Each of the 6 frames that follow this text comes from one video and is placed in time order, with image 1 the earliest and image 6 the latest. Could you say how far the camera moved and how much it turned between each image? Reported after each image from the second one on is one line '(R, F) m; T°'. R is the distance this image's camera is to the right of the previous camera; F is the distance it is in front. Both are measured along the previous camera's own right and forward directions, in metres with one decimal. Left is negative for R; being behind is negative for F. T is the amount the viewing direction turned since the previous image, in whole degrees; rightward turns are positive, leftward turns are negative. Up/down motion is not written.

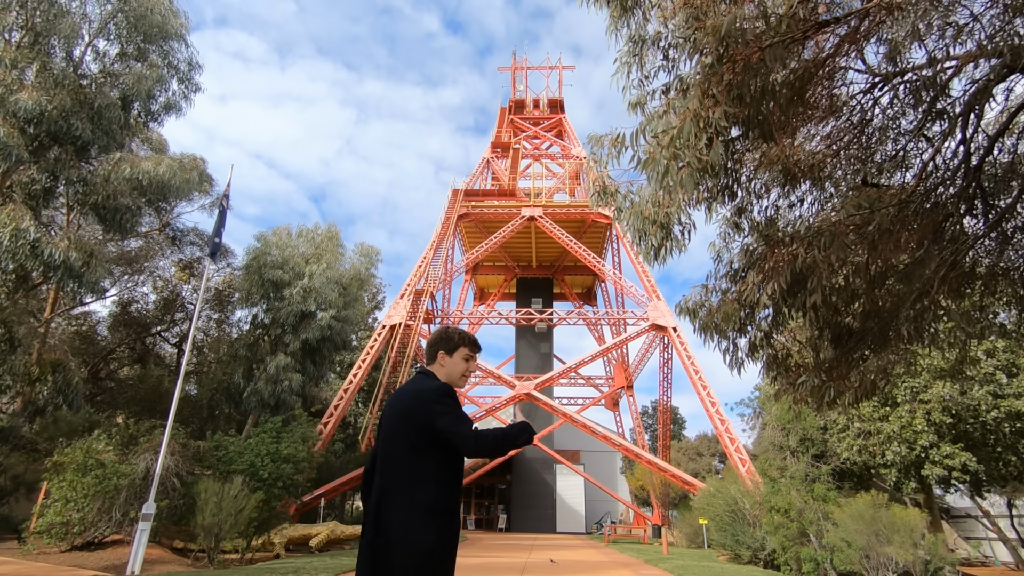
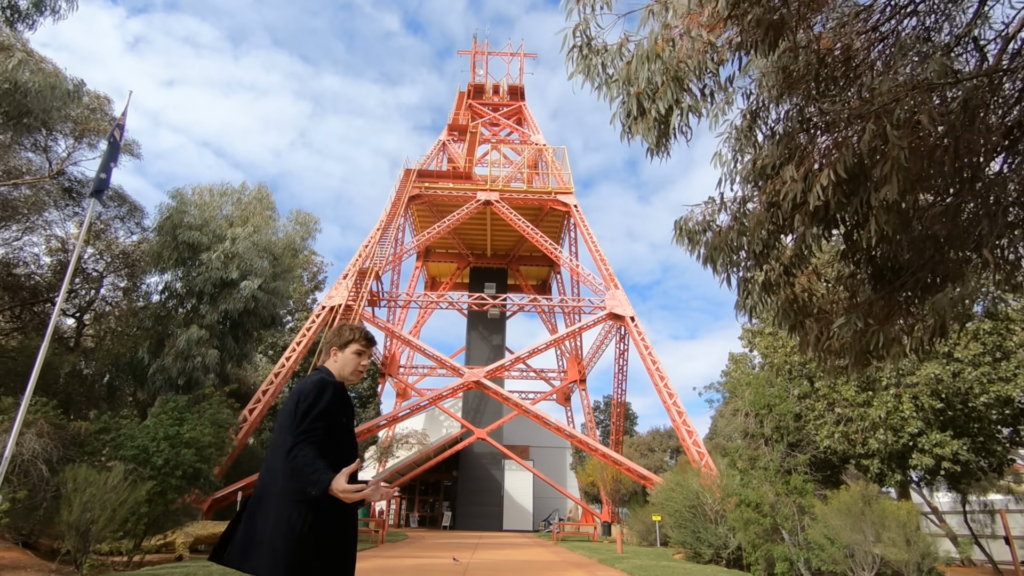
(+0.1, +1.6) m; +4°
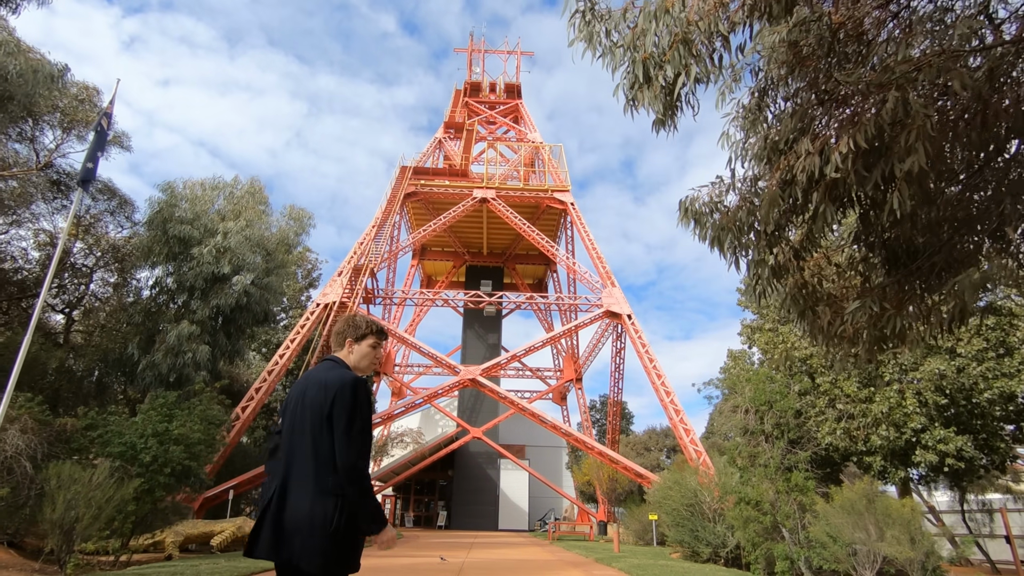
(0.0, +0.2) m; 0°
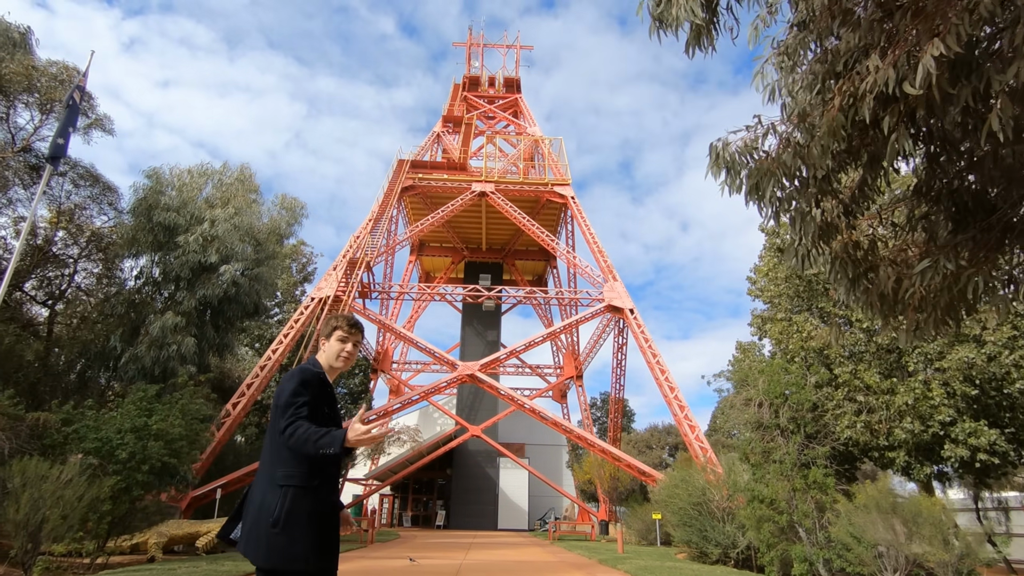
(0.0, +0.7) m; 0°
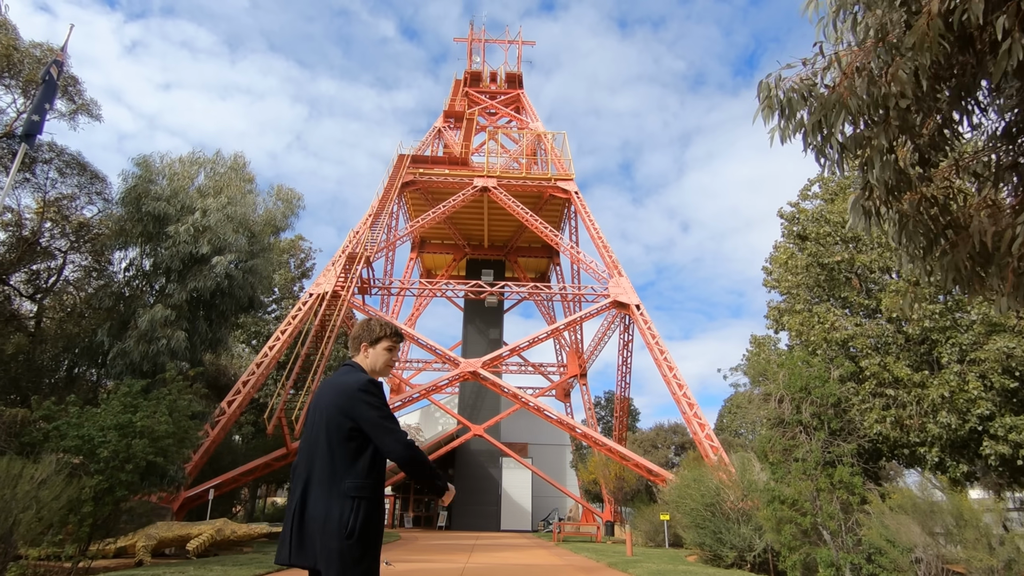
(-0.1, +0.6) m; 0°
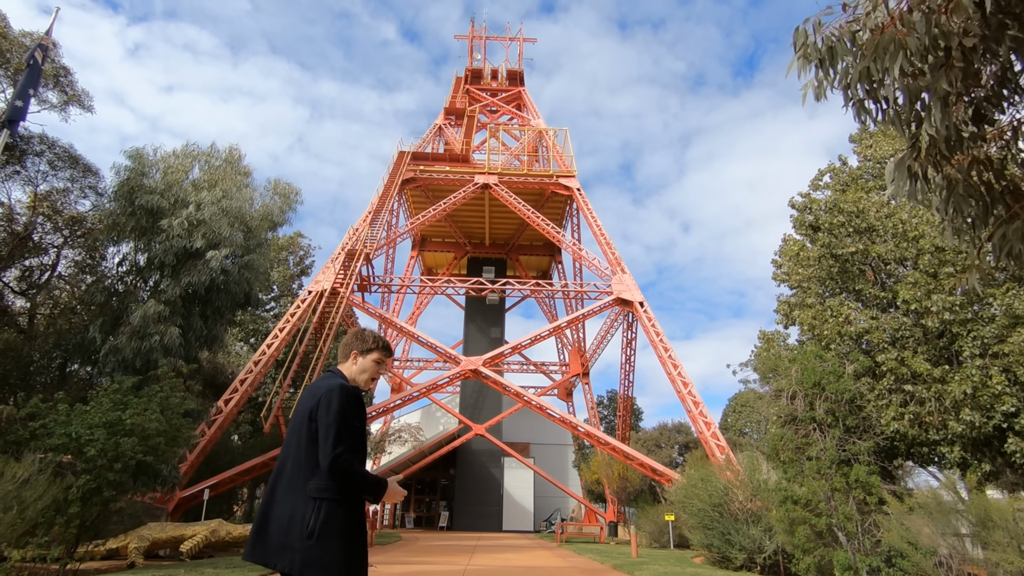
(0.0, +0.4) m; 0°
